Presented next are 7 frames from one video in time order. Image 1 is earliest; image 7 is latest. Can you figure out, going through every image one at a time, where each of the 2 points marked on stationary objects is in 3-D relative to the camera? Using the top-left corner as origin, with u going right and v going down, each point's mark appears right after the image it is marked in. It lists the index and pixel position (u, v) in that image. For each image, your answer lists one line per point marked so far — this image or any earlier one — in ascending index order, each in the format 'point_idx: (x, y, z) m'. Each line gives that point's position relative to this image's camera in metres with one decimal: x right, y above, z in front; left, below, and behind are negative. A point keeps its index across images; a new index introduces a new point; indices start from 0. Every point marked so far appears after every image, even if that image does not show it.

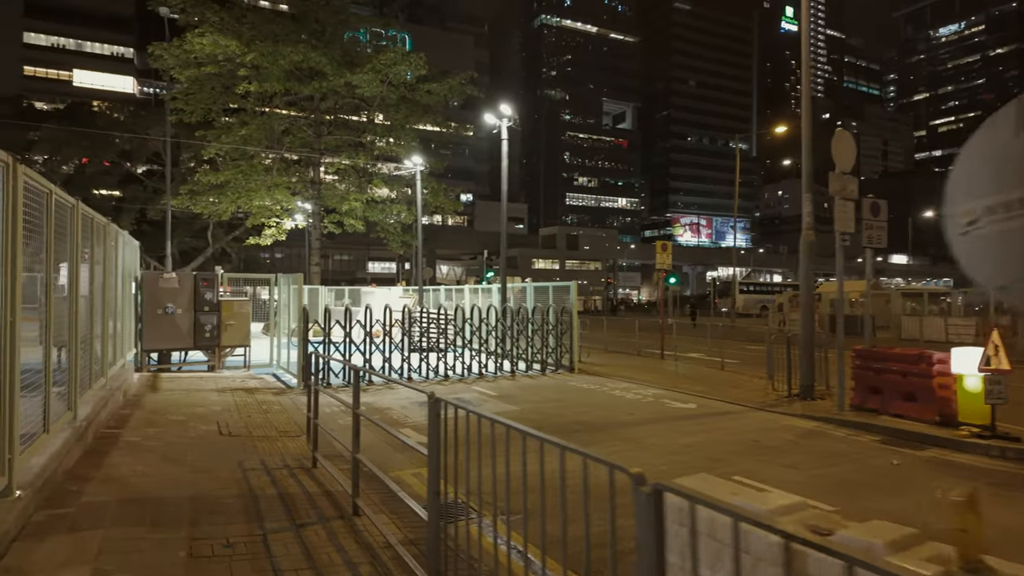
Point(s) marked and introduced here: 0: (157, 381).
0: (-7.6, -2.0, +12.6) m
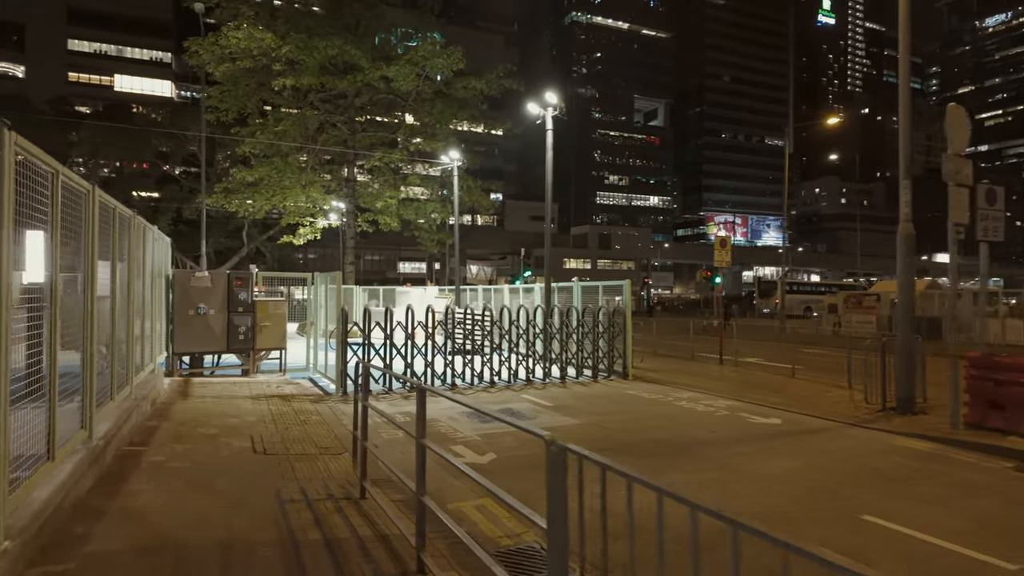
0: (-6.5, -2.0, +11.8) m
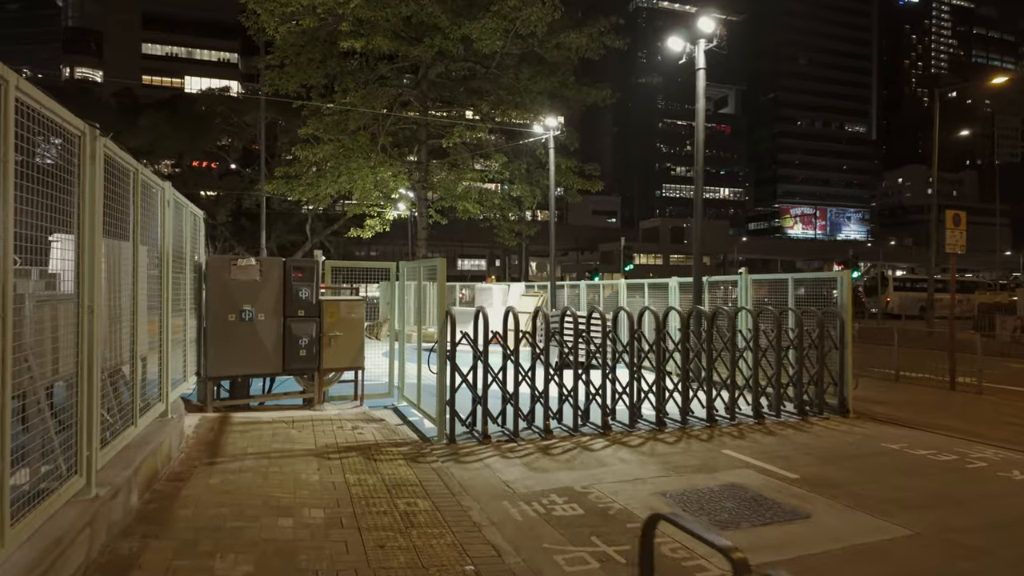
0: (-3.8, -1.9, +7.8) m
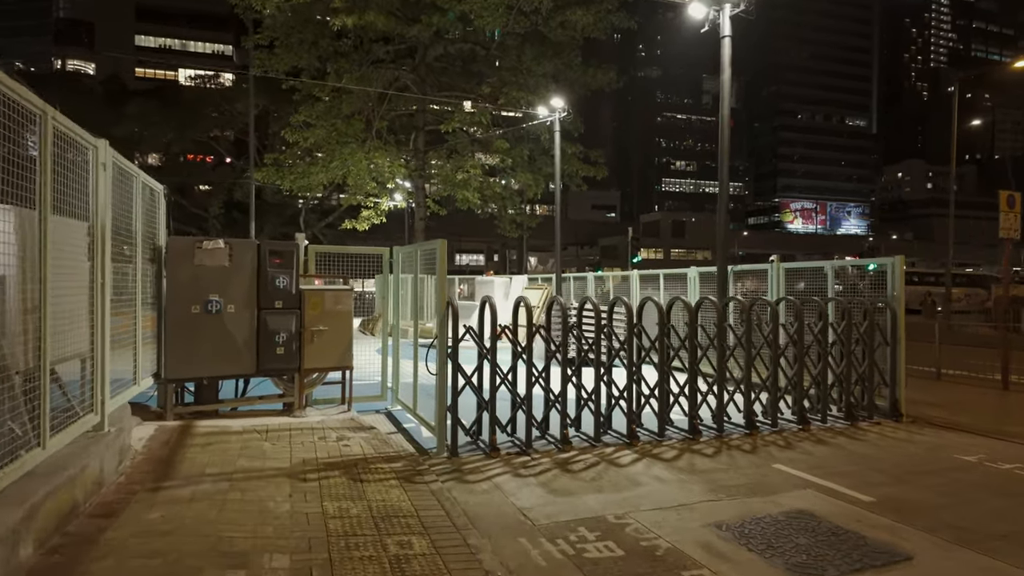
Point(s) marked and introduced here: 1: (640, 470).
0: (-3.6, -1.8, +6.5) m
1: (+1.5, -2.1, +6.7) m
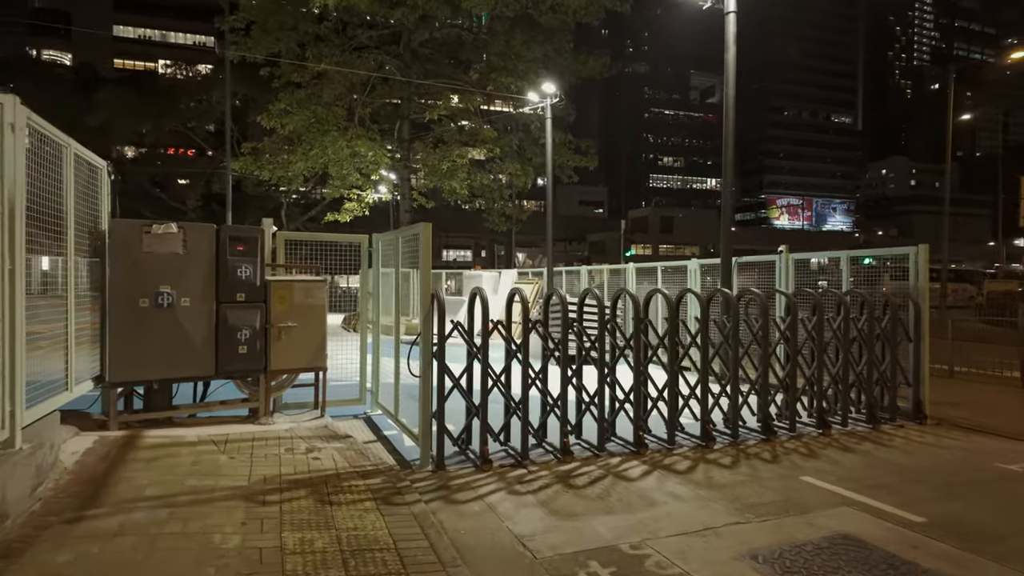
0: (-3.7, -1.7, +5.5) m
1: (+1.4, -2.0, +5.9) m
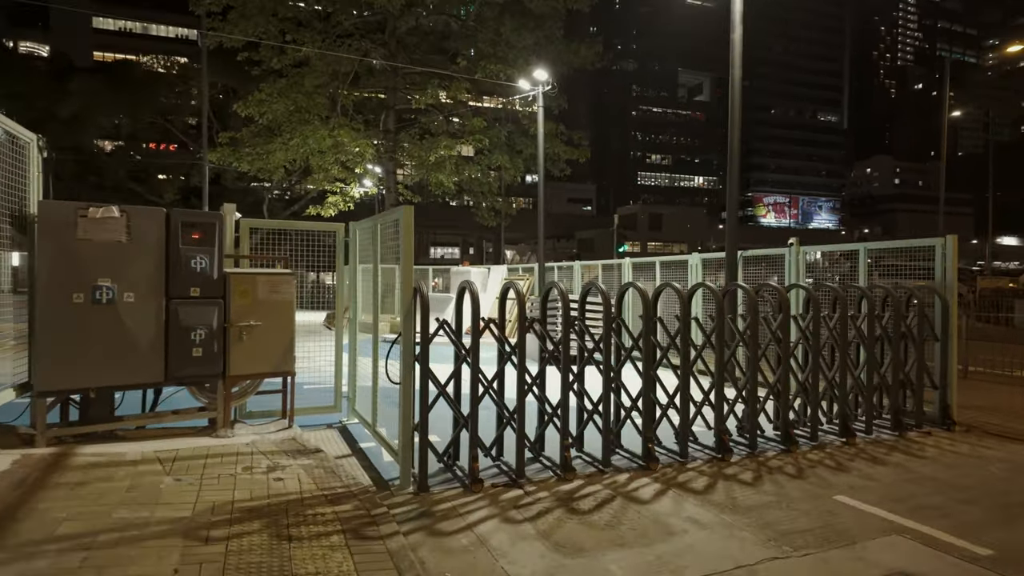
0: (-3.7, -1.6, +4.6) m
1: (+1.3, -1.9, +5.1) m
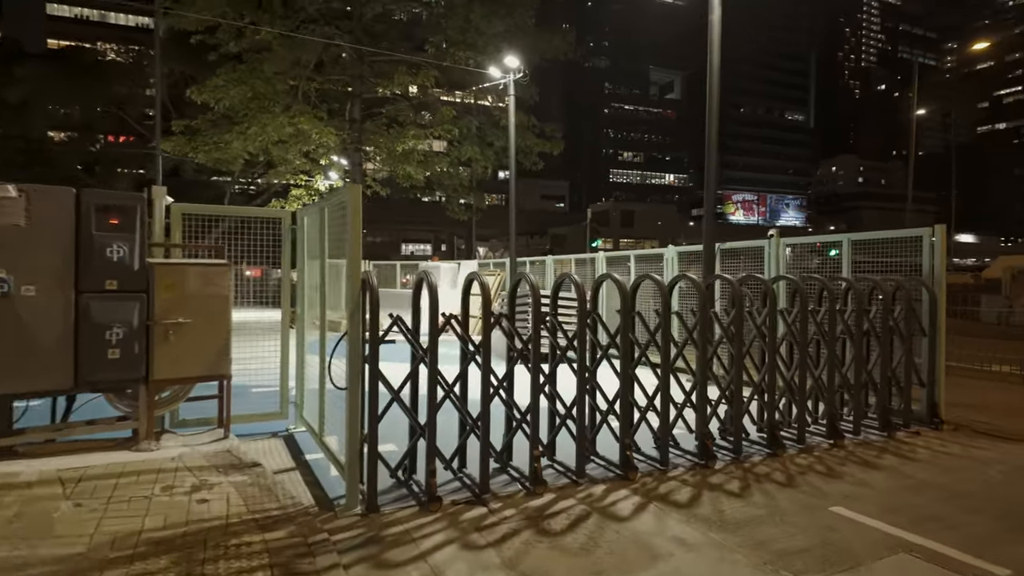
0: (-4.0, -1.5, +3.8) m
1: (+1.1, -1.8, +4.5) m
